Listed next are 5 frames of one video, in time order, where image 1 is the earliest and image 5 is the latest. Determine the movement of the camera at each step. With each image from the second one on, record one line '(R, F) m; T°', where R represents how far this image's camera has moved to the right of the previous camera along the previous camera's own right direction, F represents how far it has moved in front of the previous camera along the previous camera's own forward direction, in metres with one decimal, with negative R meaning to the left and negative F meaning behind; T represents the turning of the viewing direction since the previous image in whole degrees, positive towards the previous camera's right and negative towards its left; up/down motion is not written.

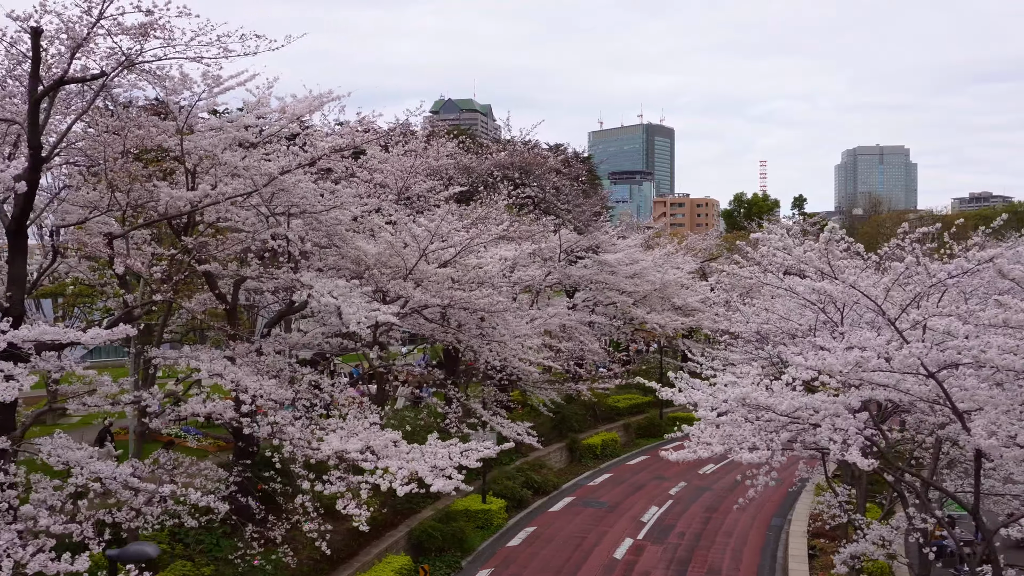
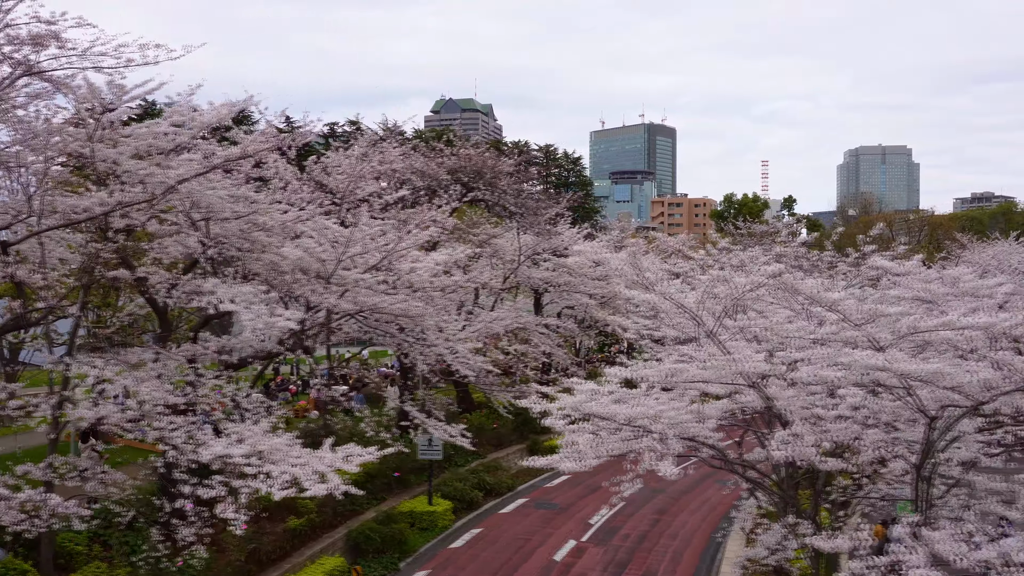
(+1.2, -0.1) m; 0°
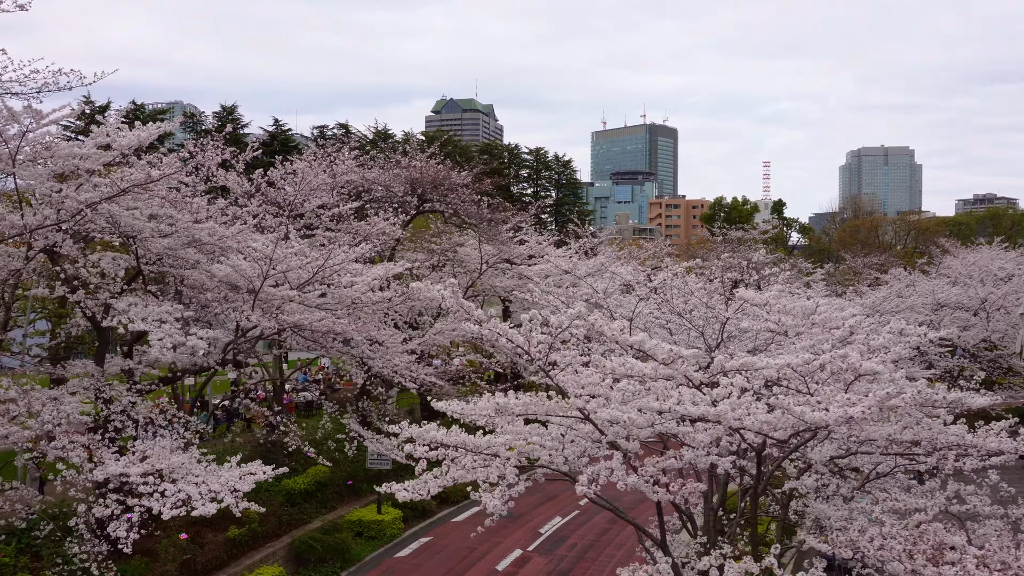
(+1.1, -0.2) m; 0°
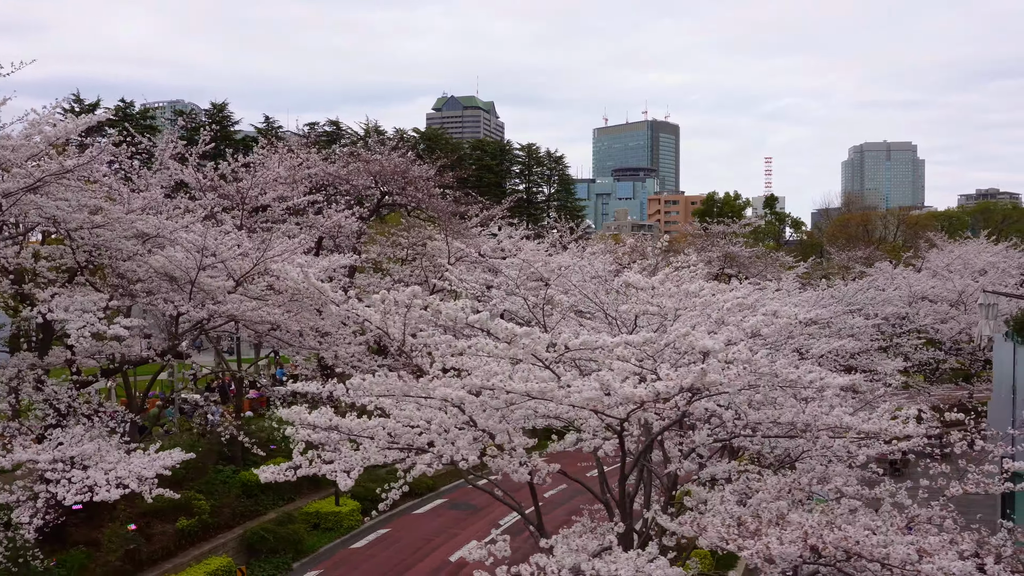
(+1.0, 0.0) m; 0°
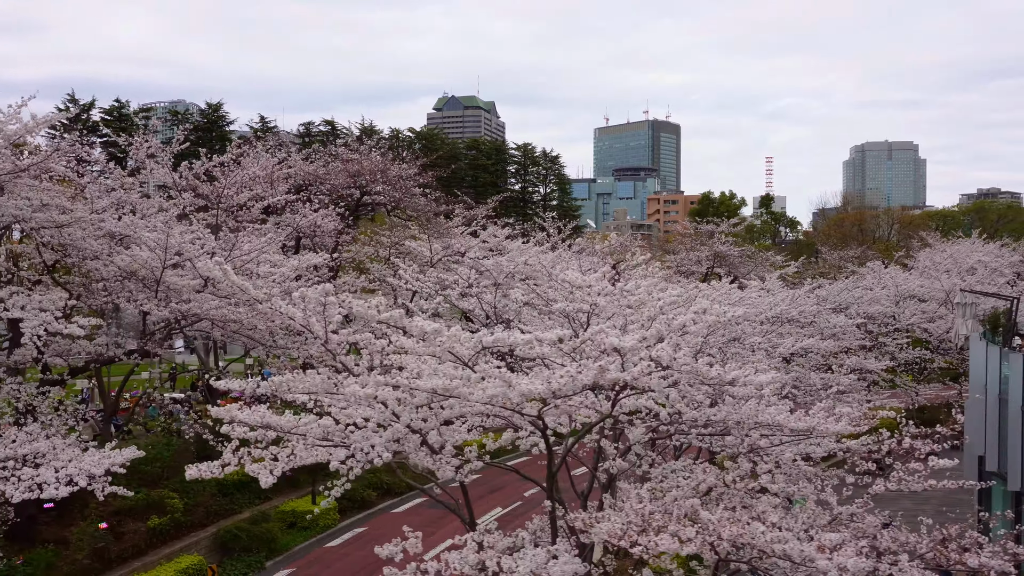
(+0.5, 0.0) m; 0°
